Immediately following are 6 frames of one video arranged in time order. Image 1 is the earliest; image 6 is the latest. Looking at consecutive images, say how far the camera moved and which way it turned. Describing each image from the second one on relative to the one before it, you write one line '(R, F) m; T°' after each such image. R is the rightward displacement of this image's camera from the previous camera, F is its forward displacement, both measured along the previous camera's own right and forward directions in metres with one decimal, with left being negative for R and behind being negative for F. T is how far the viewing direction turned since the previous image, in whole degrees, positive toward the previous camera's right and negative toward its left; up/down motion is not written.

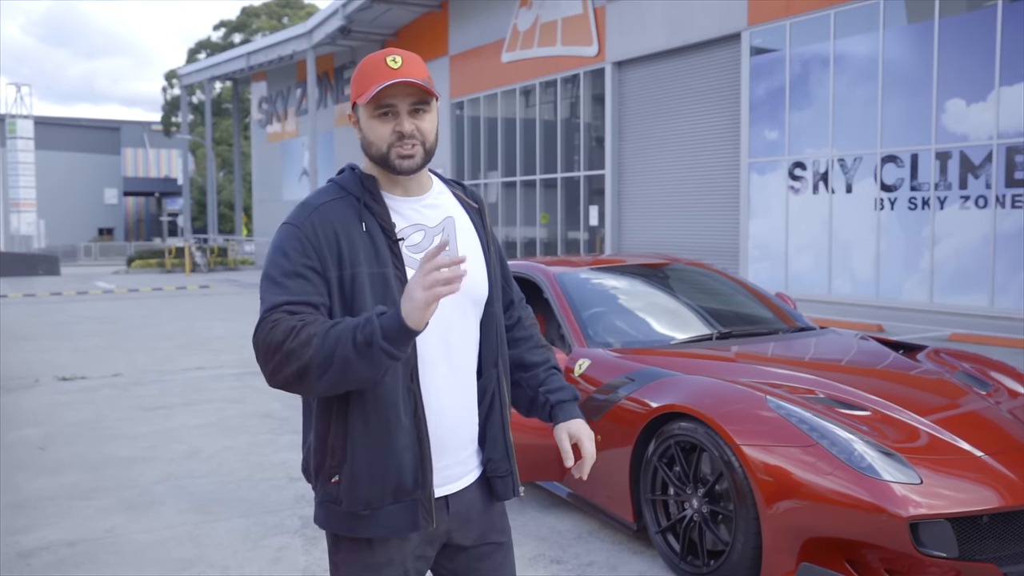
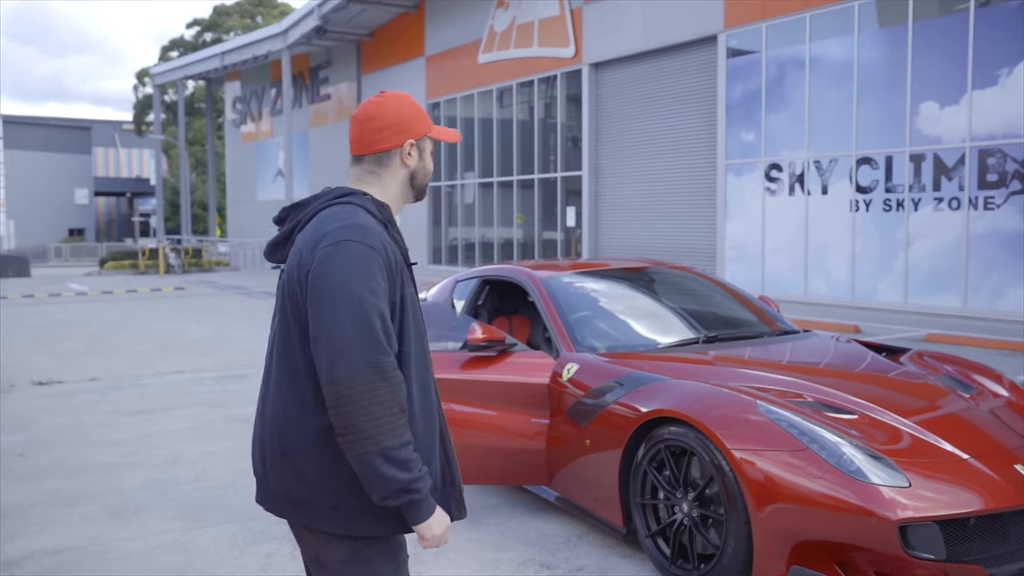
(-0.1, 0.0) m; +2°
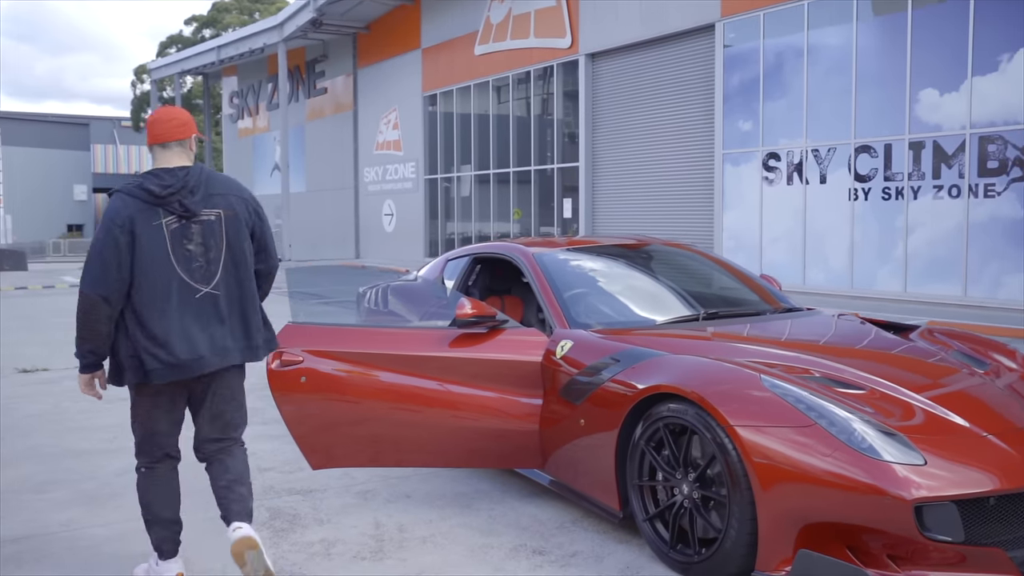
(0.0, +0.2) m; 0°
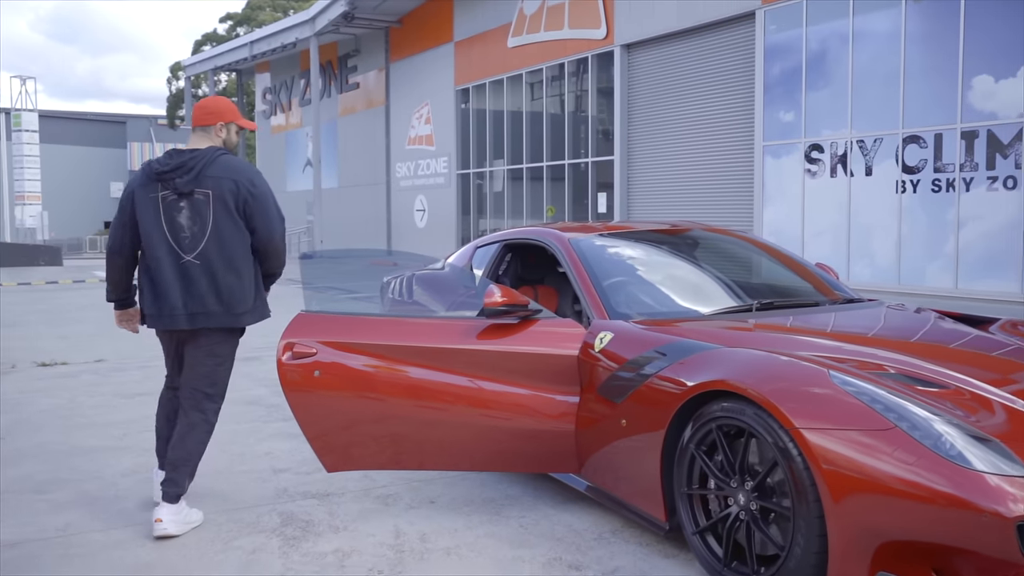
(0.0, +0.4) m; -2°
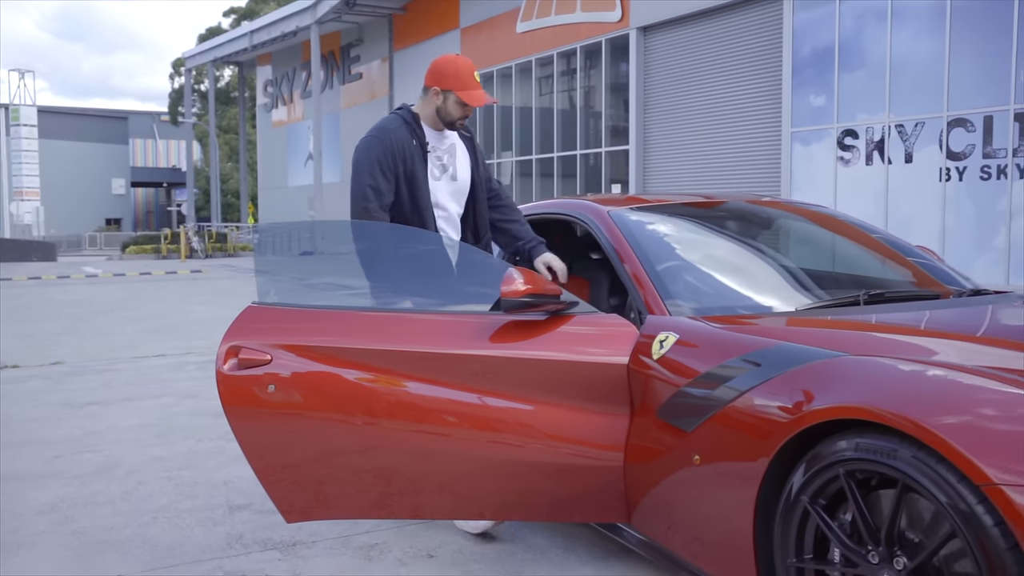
(-0.1, +1.0) m; 0°
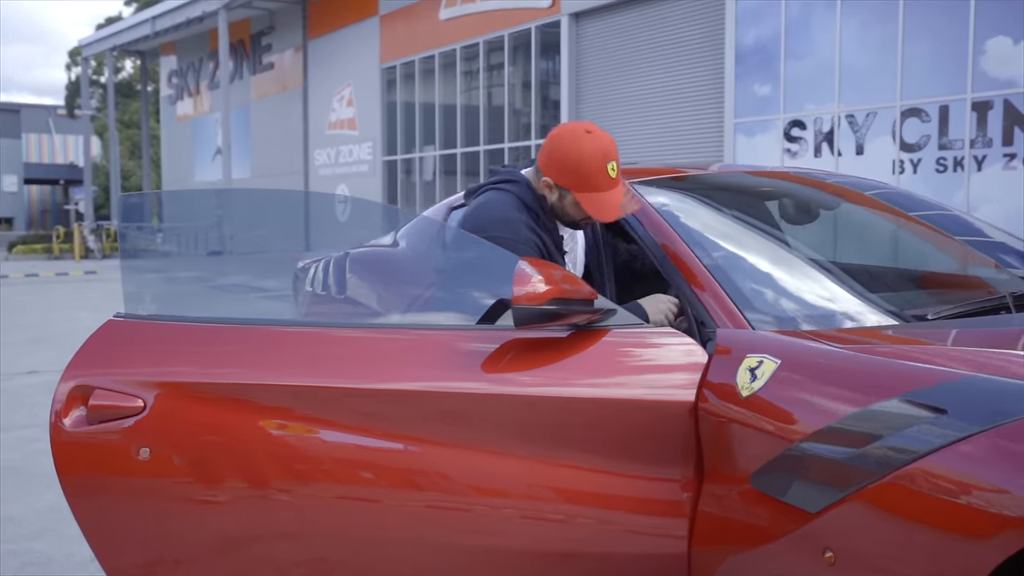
(-0.2, +1.0) m; +5°
